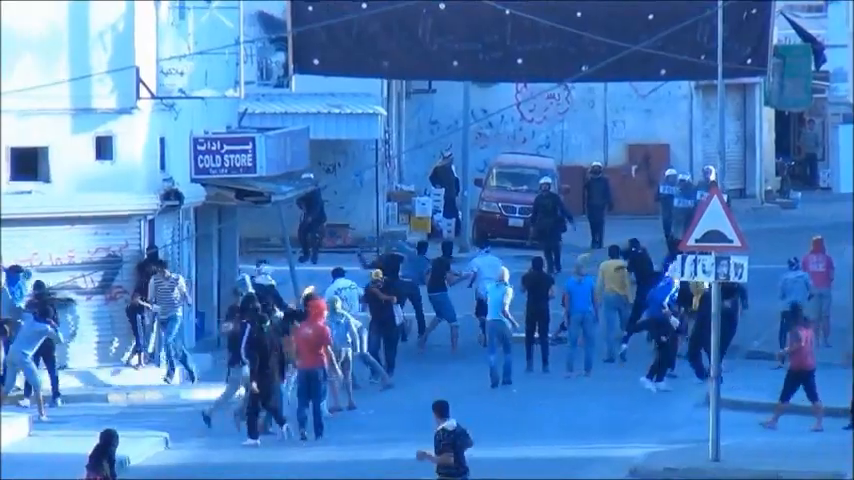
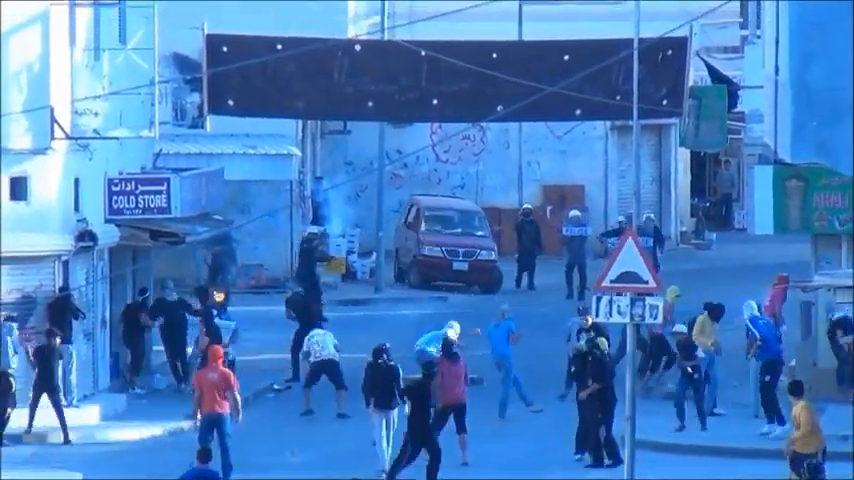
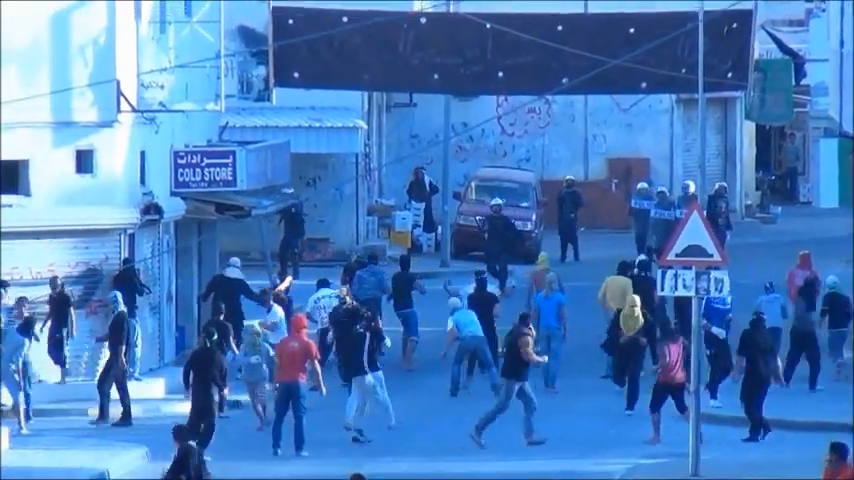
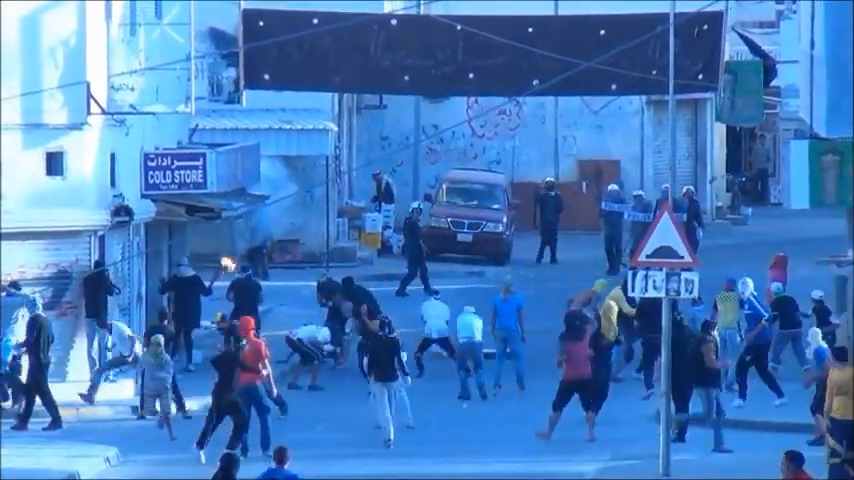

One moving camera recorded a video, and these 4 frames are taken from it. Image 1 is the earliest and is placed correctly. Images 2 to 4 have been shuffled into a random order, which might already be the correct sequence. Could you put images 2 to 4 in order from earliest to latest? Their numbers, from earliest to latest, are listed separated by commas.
3, 4, 2
